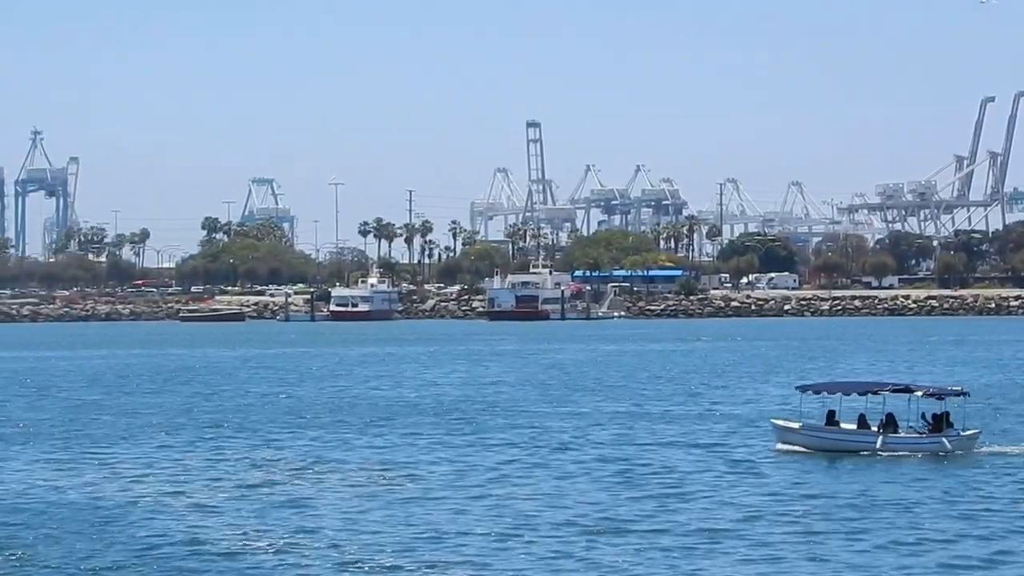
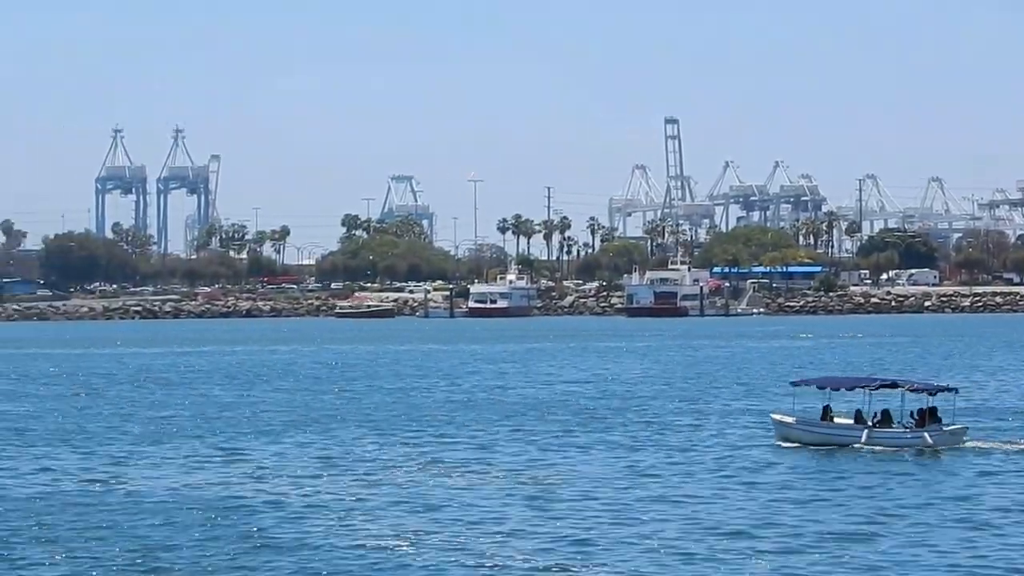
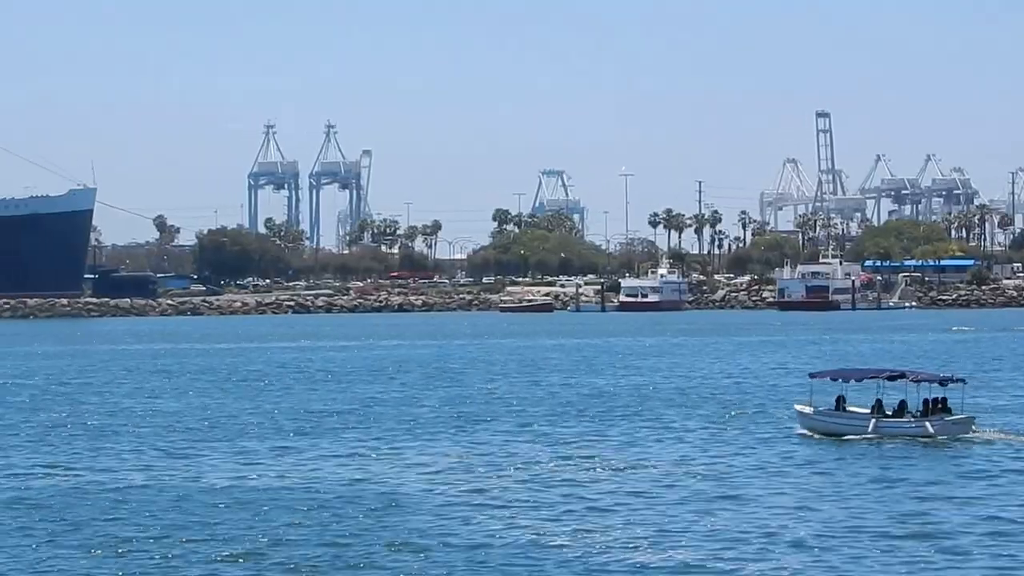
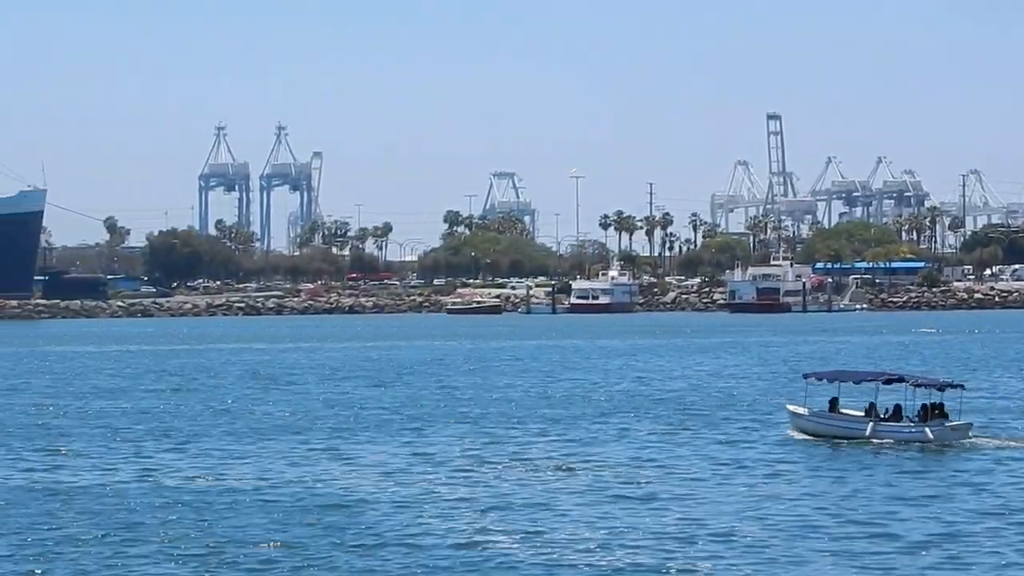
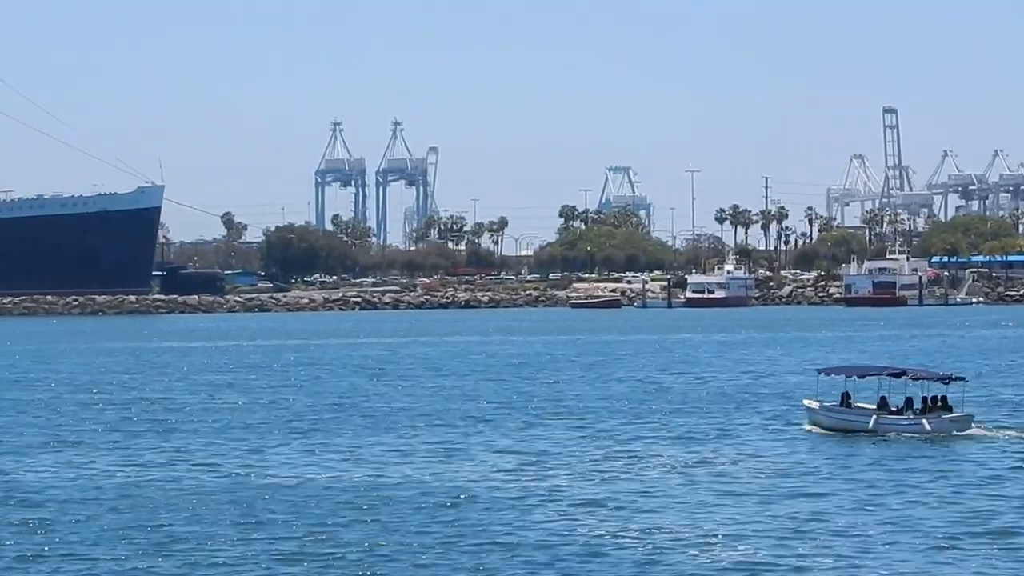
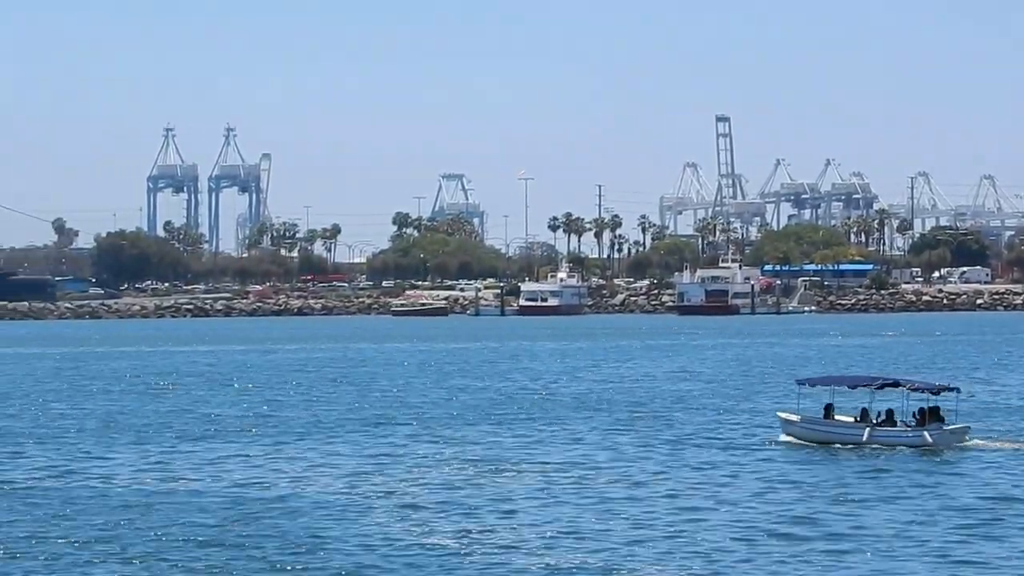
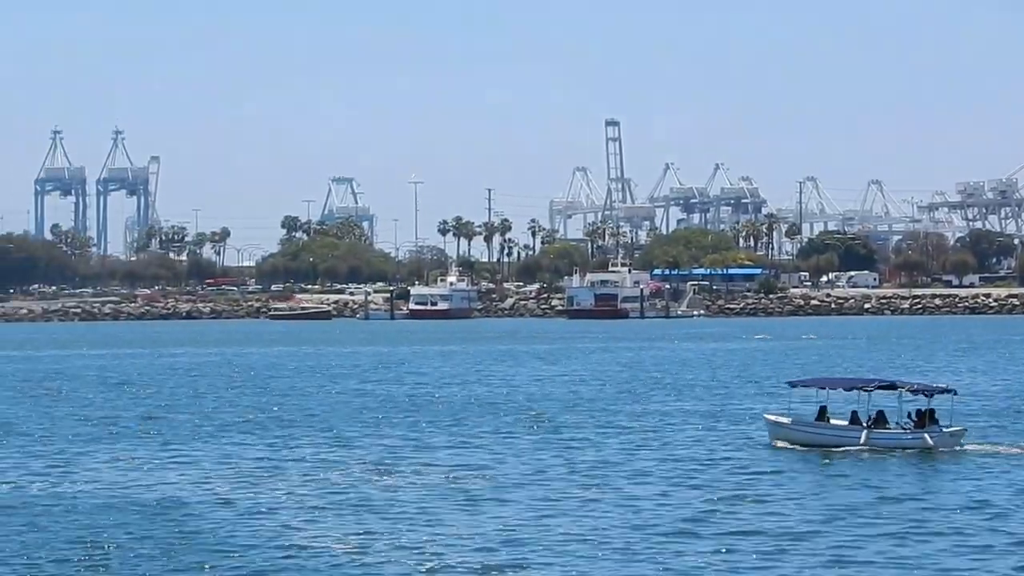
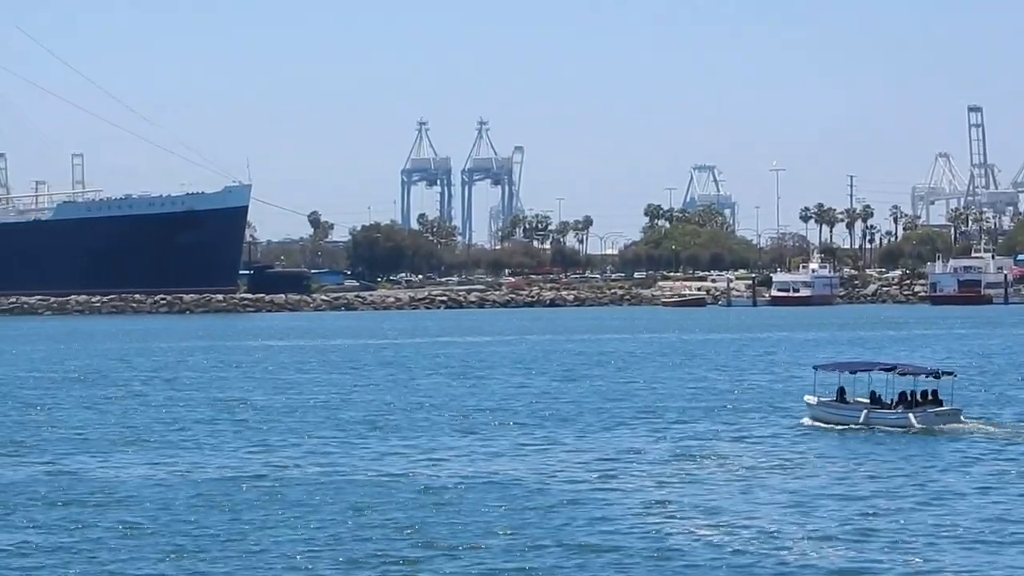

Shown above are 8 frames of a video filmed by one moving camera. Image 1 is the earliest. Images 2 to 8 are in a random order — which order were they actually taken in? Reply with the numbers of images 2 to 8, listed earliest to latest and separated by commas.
7, 2, 6, 4, 3, 5, 8
